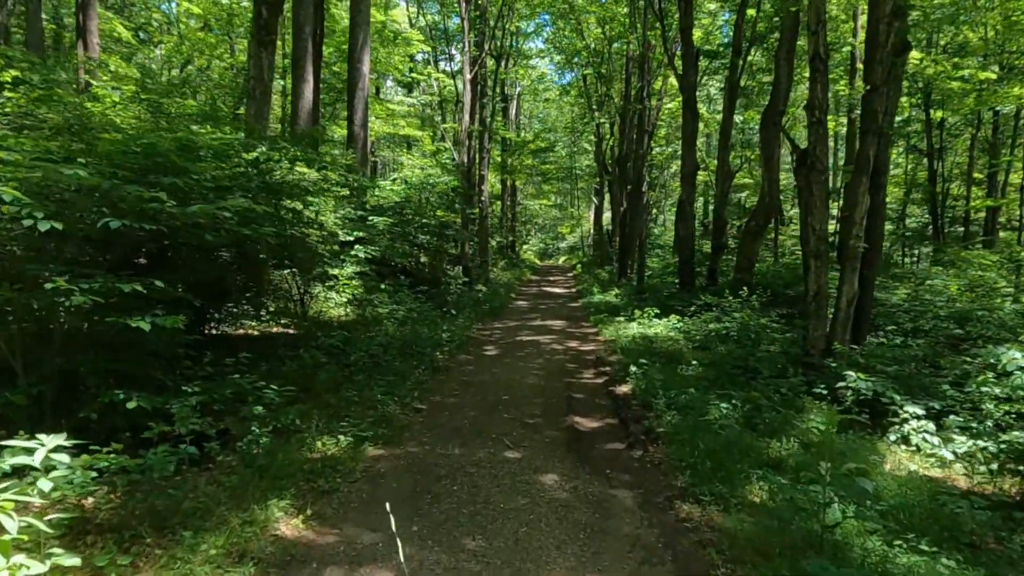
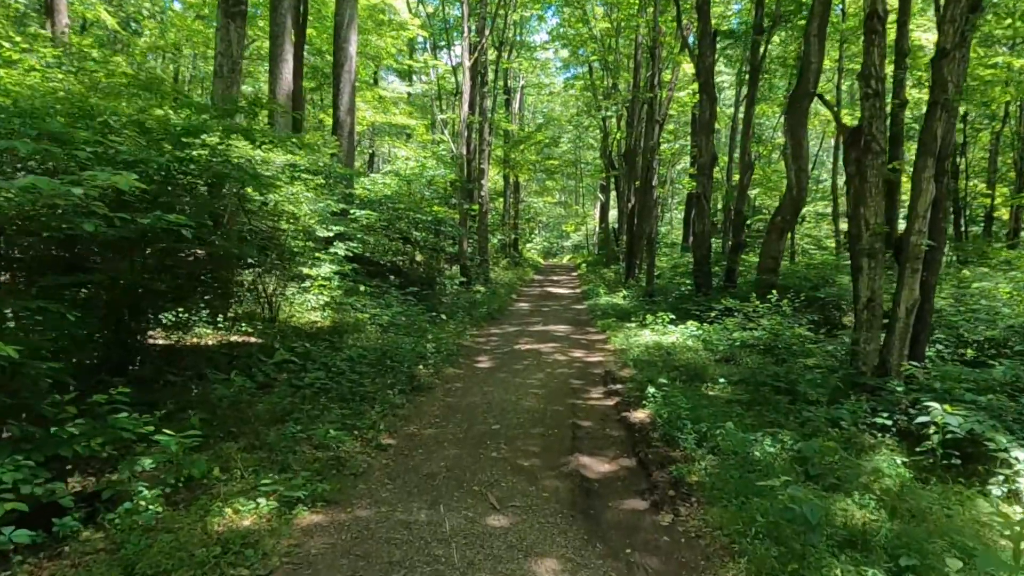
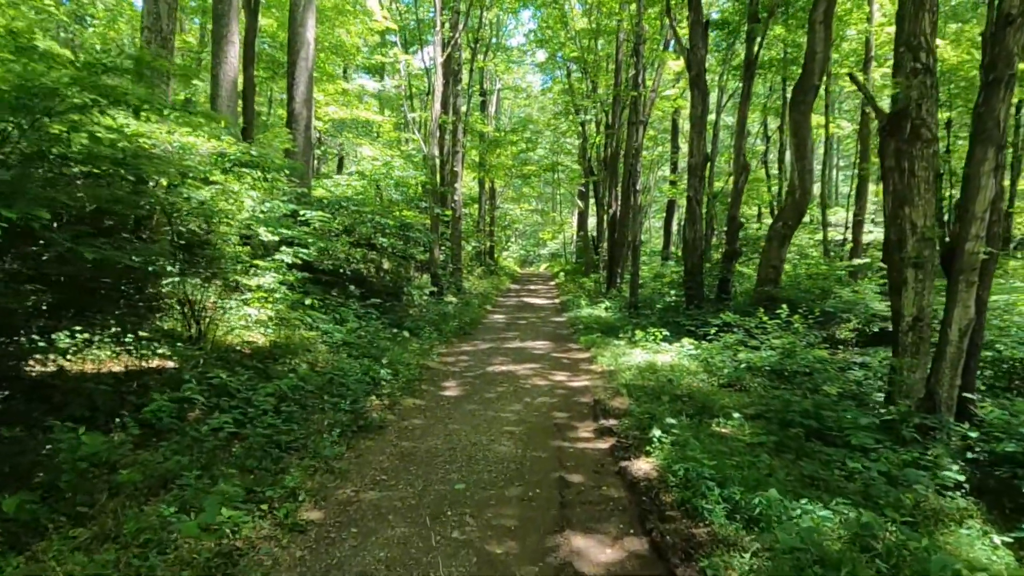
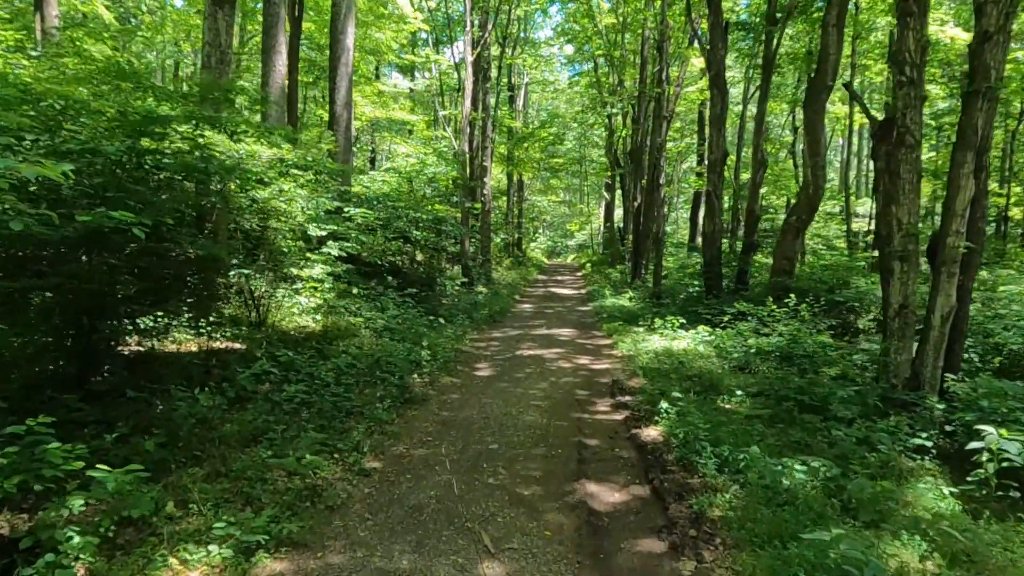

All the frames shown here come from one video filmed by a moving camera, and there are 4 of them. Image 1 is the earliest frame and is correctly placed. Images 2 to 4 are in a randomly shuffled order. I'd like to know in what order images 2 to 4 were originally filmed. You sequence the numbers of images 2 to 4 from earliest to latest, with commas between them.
2, 4, 3
